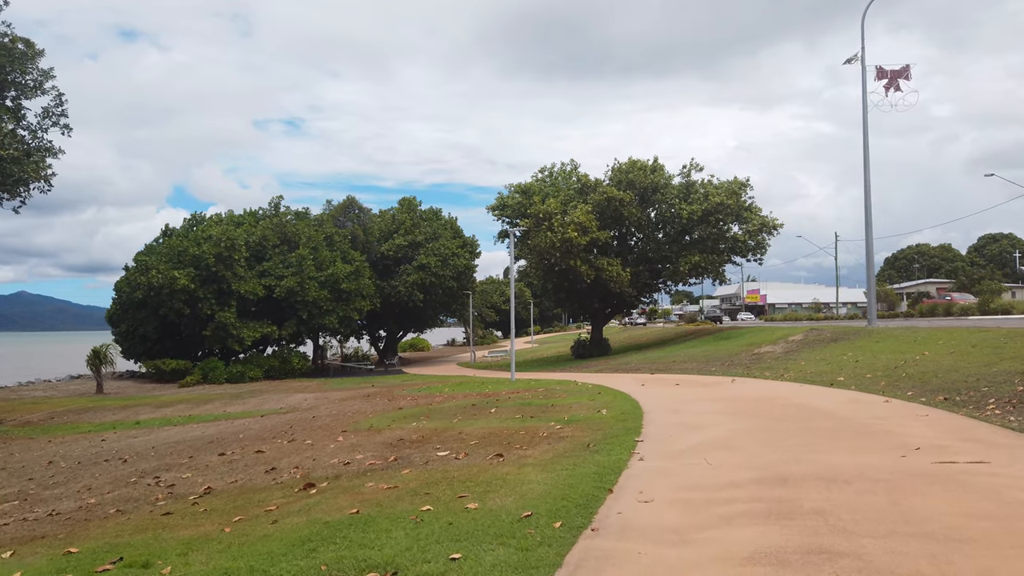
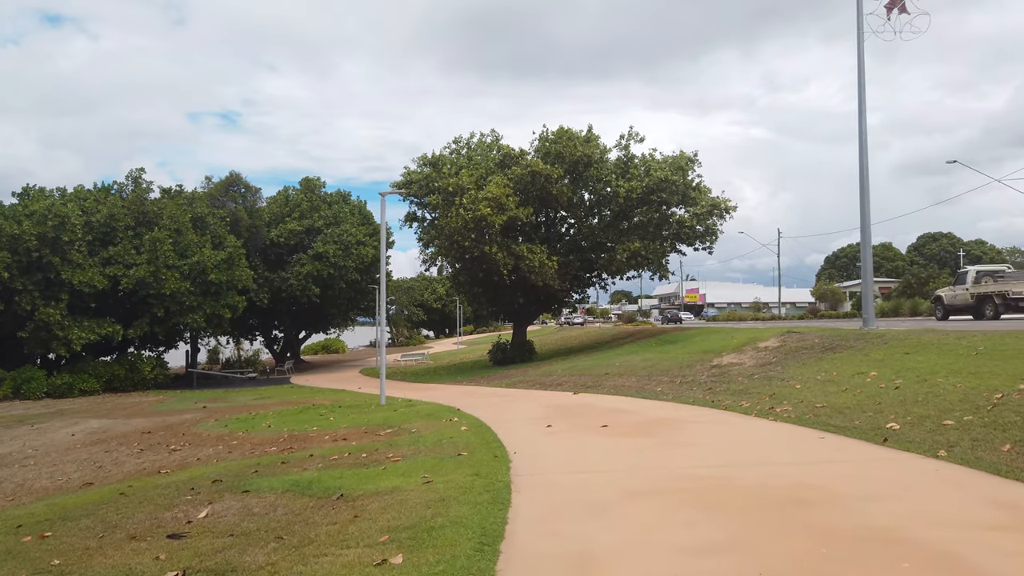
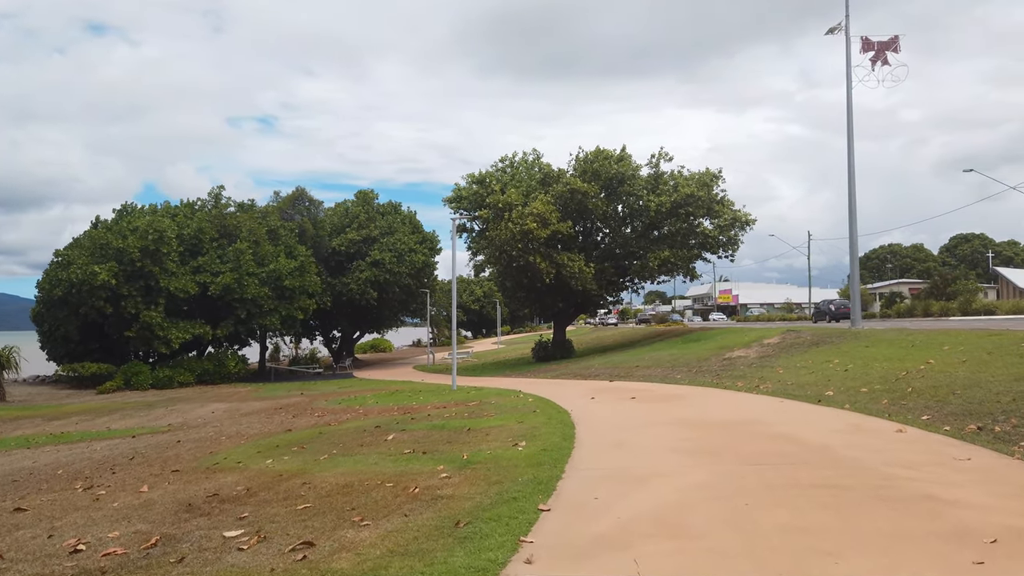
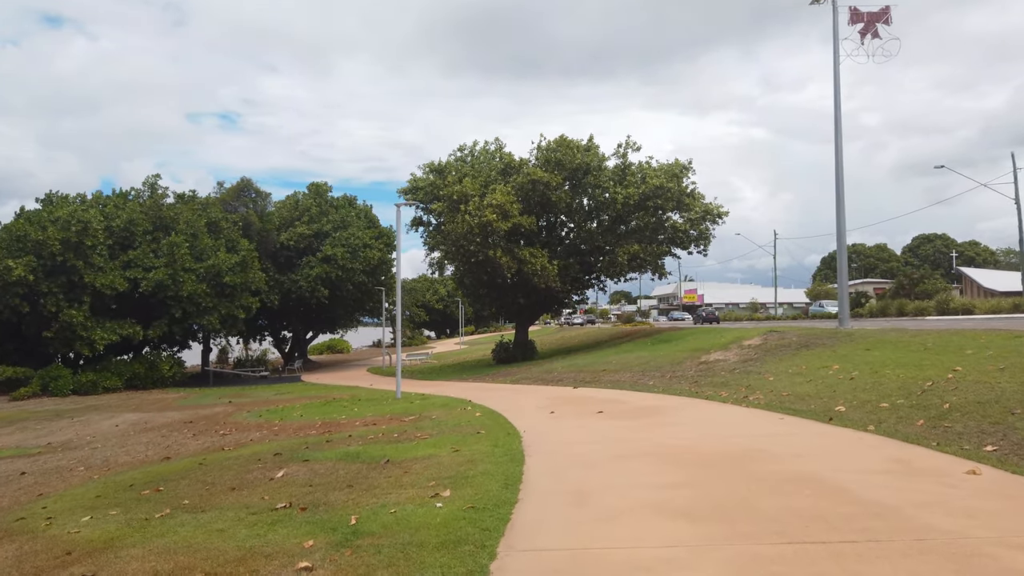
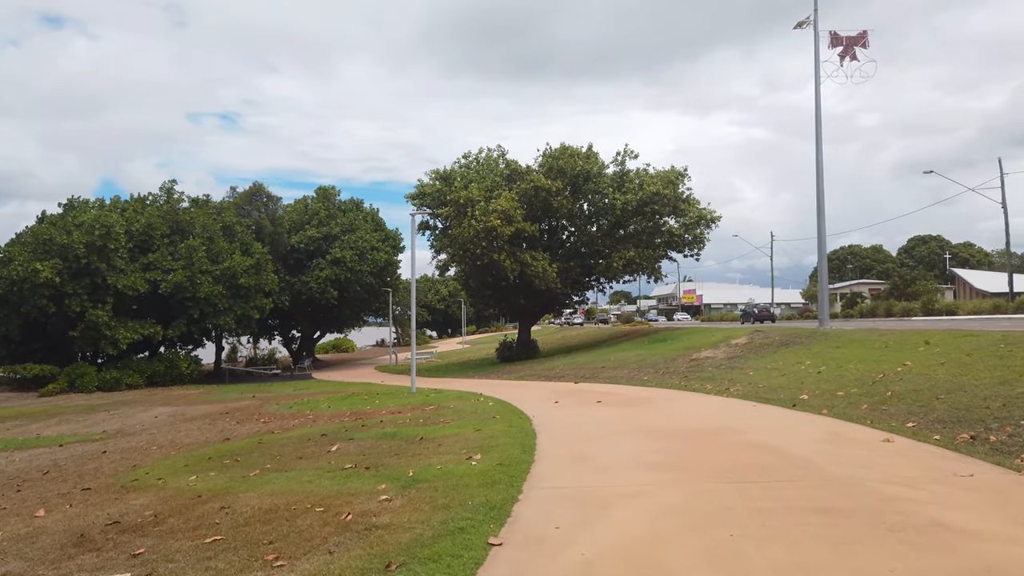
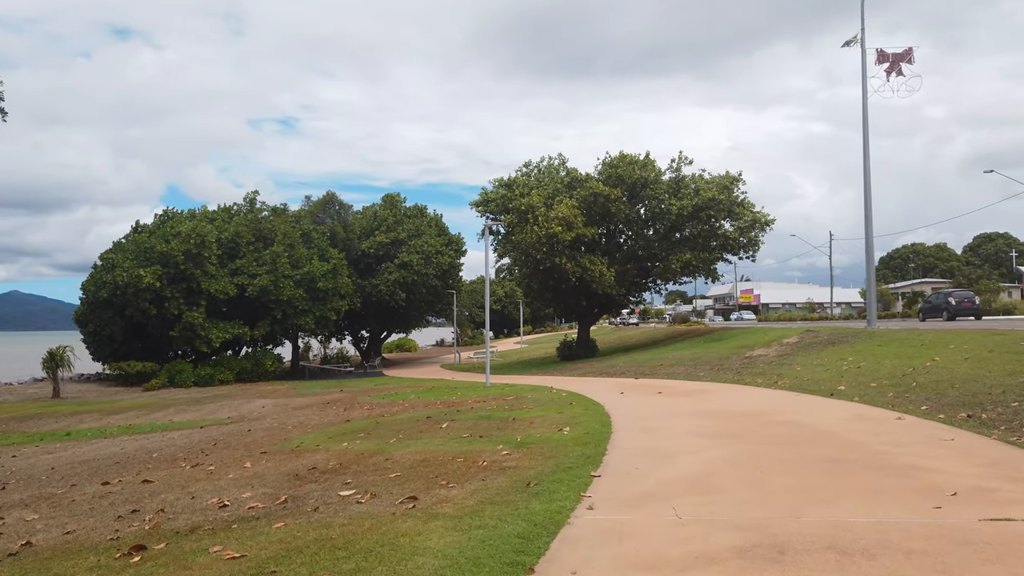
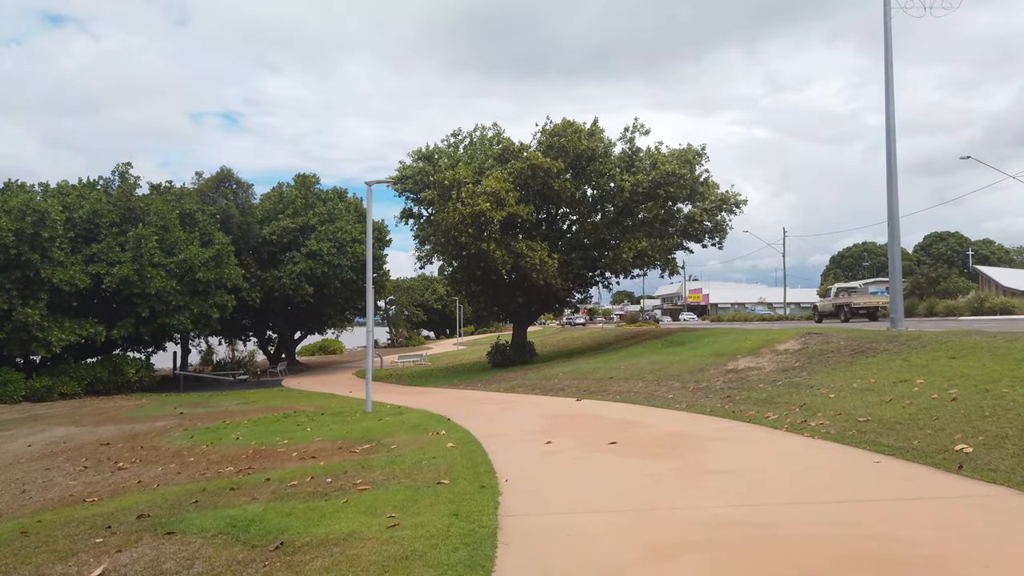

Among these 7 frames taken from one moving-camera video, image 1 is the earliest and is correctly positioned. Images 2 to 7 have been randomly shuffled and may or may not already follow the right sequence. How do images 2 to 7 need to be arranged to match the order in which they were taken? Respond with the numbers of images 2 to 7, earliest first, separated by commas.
6, 3, 5, 4, 2, 7
